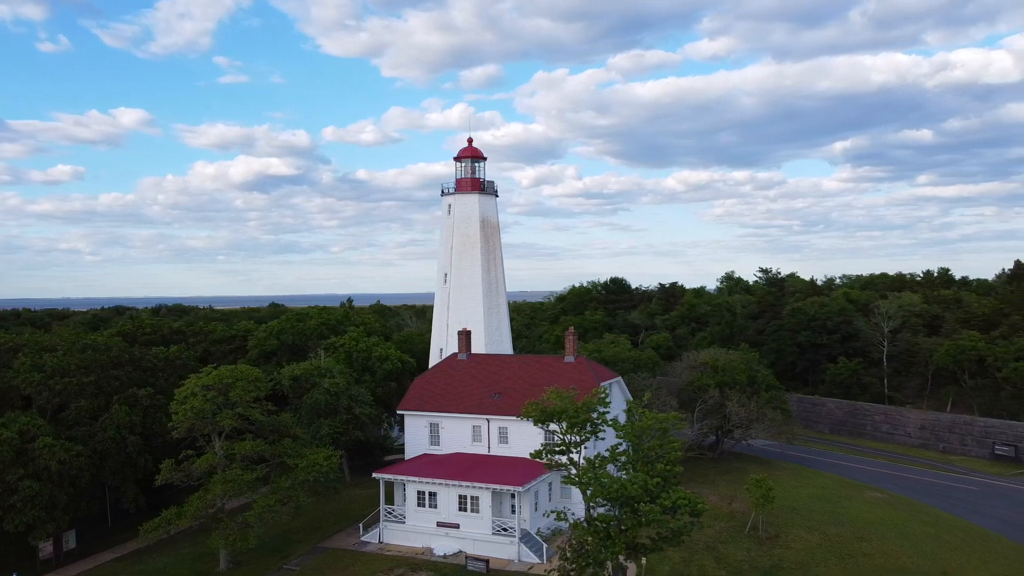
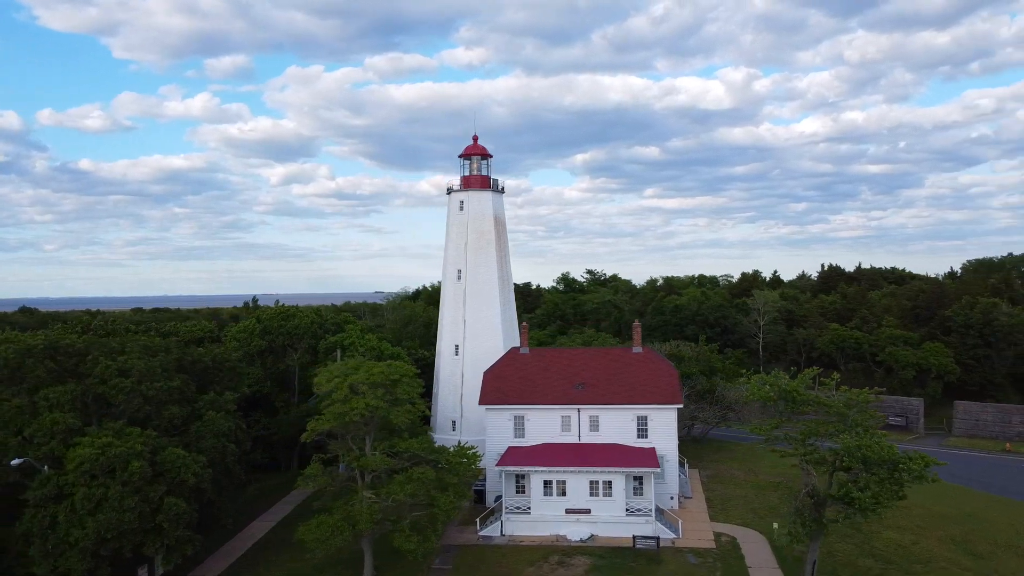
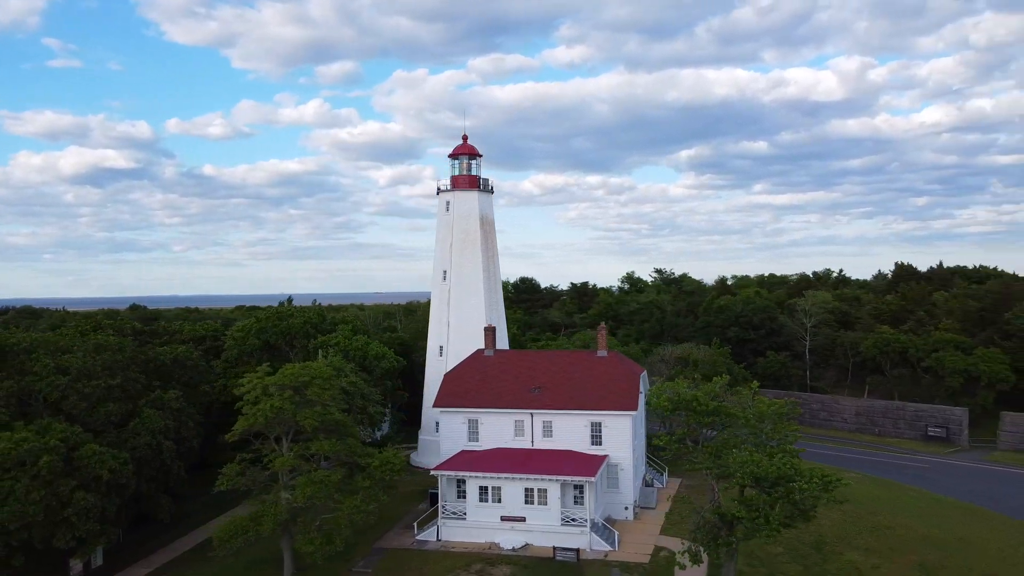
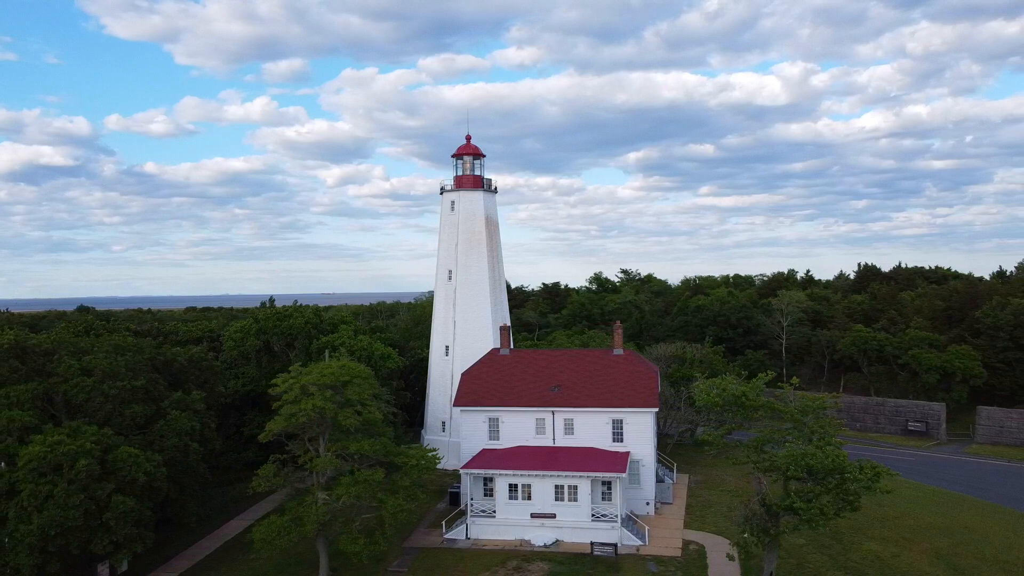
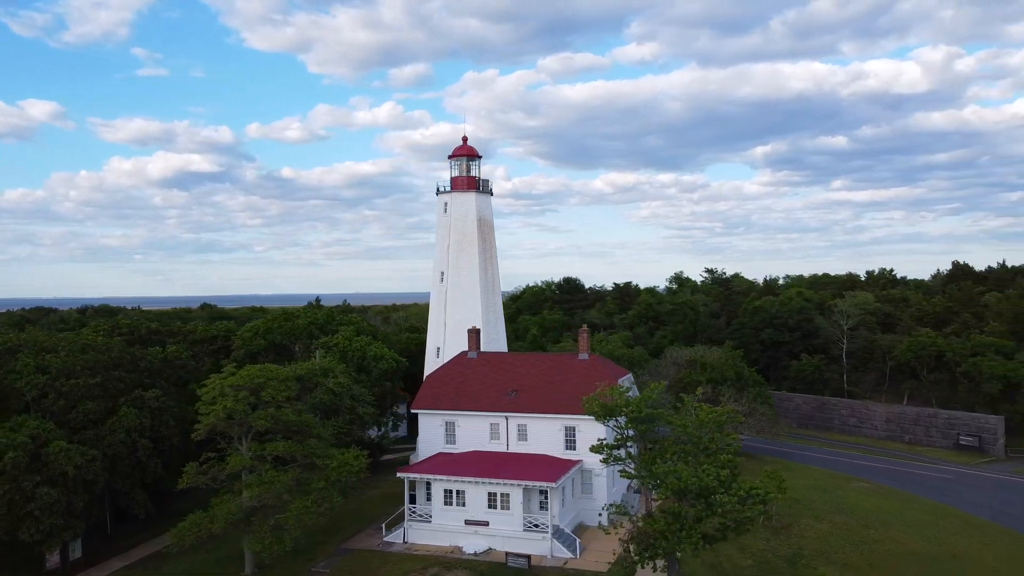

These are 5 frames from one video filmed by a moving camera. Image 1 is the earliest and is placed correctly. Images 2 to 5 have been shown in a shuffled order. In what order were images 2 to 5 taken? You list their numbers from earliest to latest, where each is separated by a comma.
5, 3, 4, 2
